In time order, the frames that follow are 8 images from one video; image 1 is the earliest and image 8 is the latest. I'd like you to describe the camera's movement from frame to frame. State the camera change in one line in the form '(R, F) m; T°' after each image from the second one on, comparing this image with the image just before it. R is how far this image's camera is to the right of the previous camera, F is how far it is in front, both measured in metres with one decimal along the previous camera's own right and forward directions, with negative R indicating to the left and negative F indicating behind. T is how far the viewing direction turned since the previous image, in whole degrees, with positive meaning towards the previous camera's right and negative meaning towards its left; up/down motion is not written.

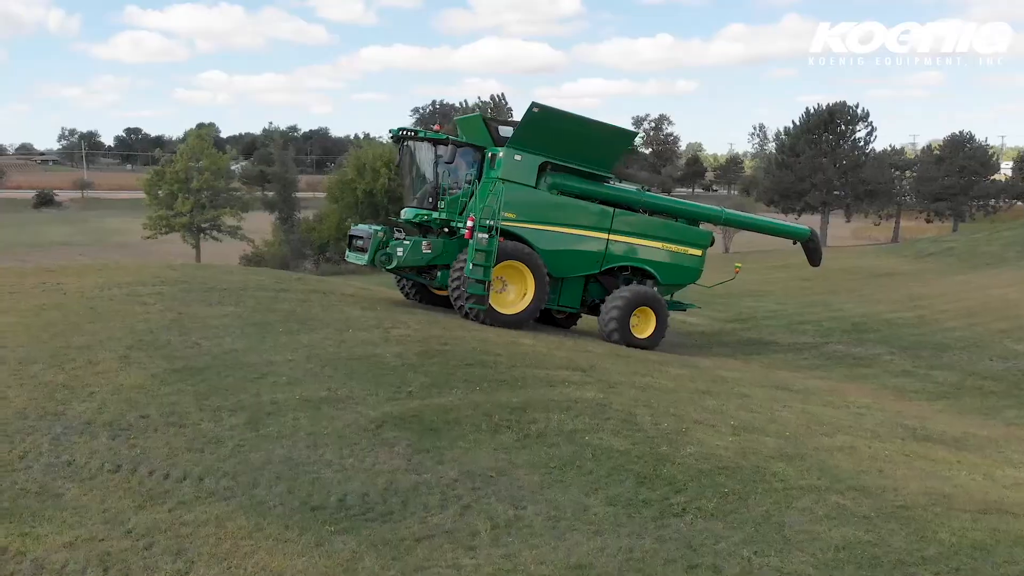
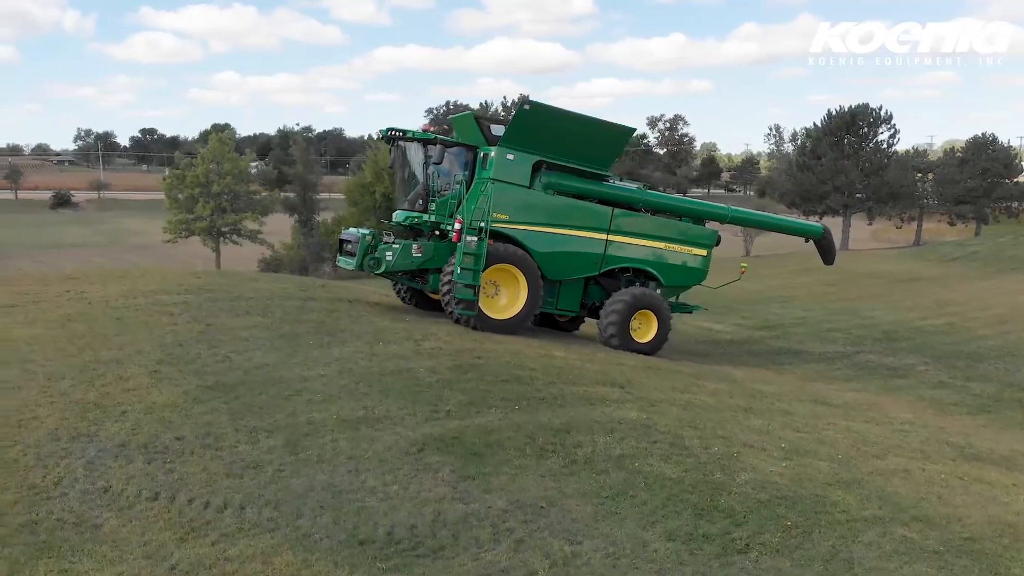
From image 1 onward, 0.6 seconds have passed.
(-0.2, +0.2) m; -1°
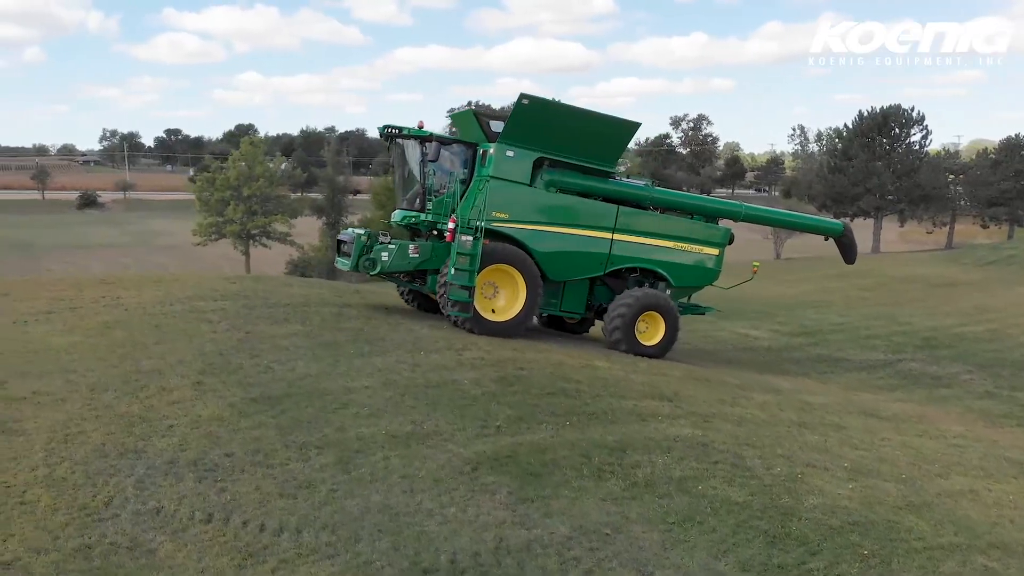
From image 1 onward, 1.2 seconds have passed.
(-0.2, +0.1) m; -1°
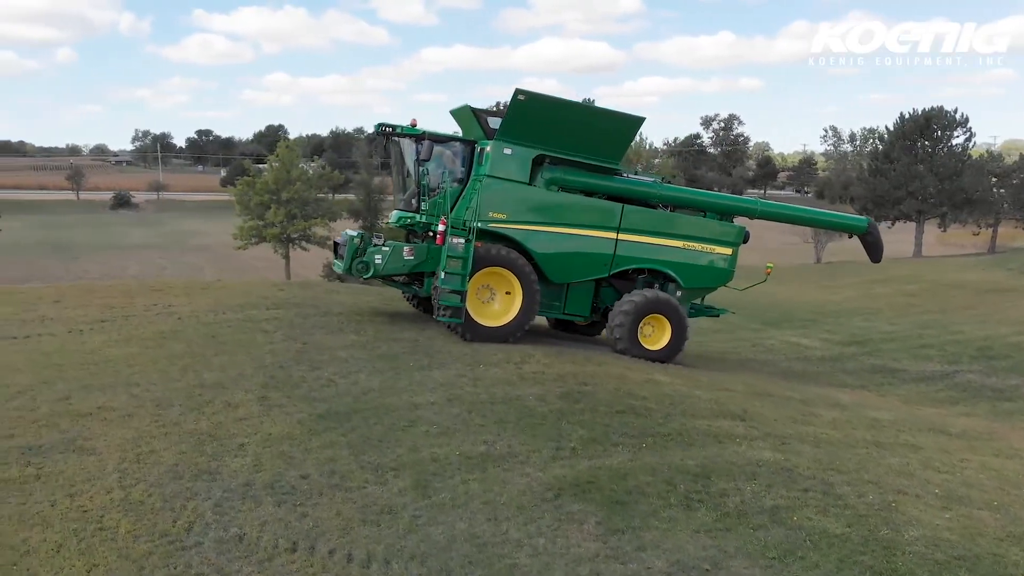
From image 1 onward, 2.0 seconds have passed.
(-0.3, +0.1) m; -2°
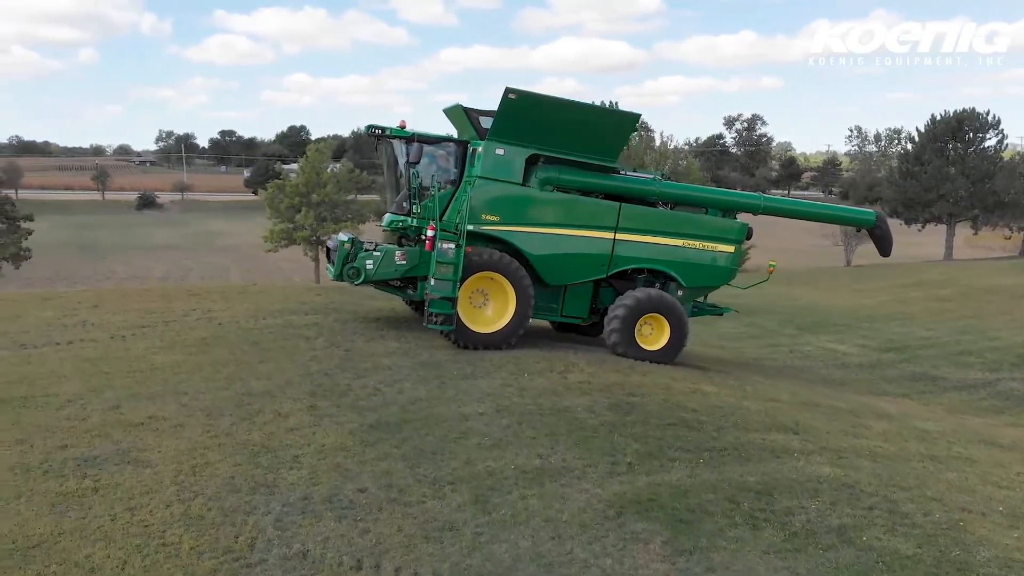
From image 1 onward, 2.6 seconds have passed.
(-0.2, +0.1) m; -1°
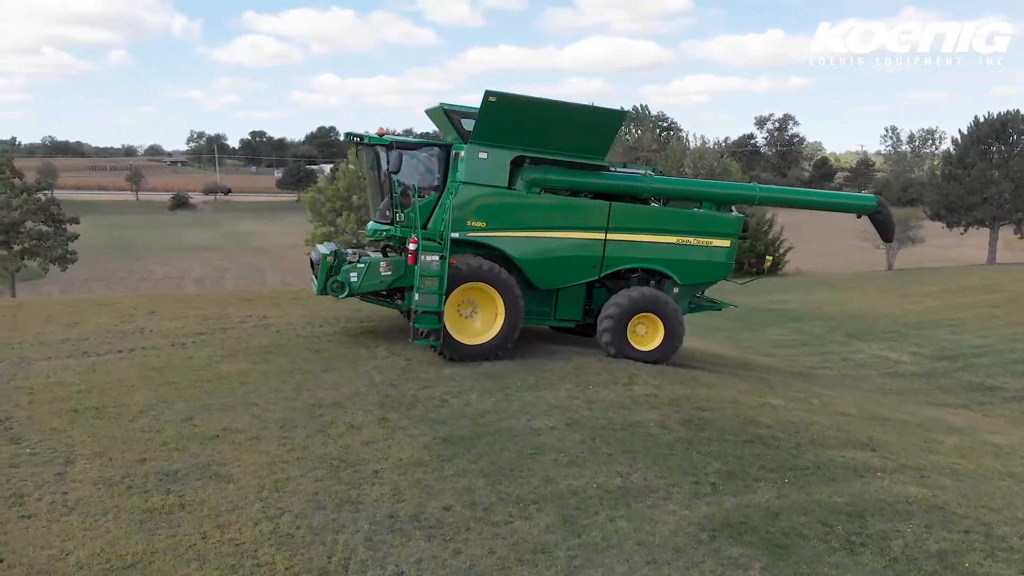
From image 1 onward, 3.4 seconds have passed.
(-0.3, 0.0) m; -1°
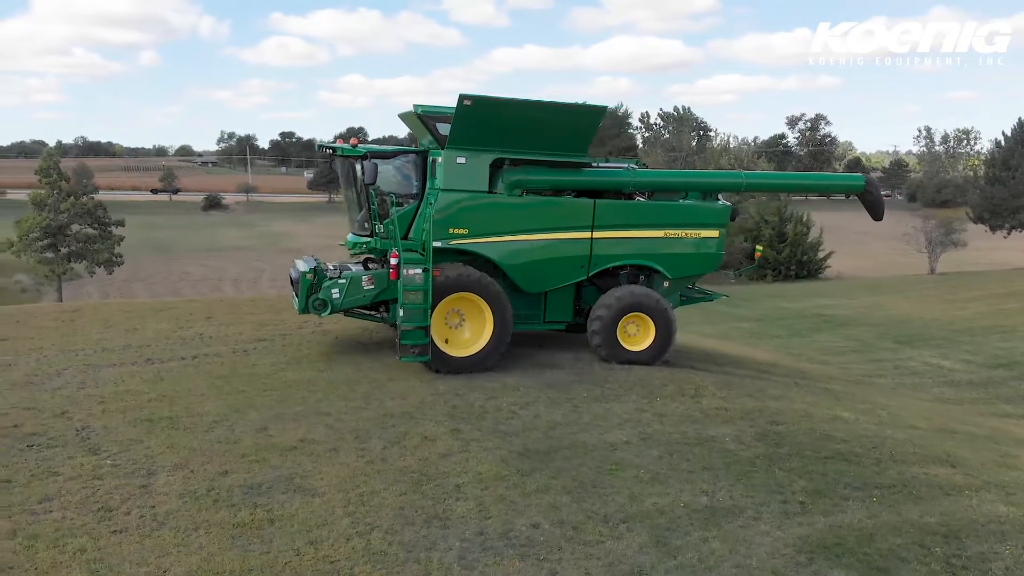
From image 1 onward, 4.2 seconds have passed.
(-0.3, 0.0) m; -1°
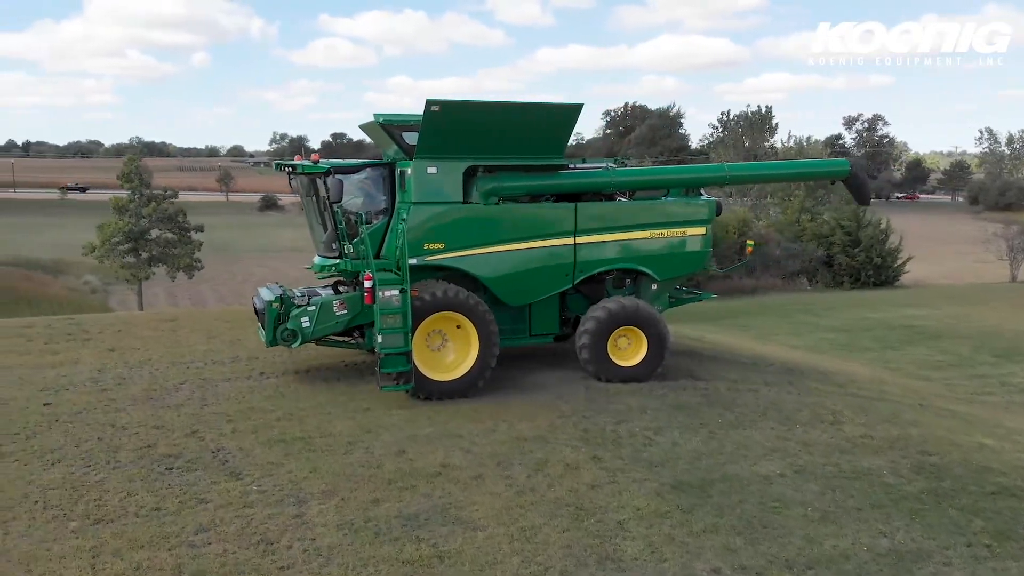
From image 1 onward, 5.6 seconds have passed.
(-0.6, +0.2) m; -3°
